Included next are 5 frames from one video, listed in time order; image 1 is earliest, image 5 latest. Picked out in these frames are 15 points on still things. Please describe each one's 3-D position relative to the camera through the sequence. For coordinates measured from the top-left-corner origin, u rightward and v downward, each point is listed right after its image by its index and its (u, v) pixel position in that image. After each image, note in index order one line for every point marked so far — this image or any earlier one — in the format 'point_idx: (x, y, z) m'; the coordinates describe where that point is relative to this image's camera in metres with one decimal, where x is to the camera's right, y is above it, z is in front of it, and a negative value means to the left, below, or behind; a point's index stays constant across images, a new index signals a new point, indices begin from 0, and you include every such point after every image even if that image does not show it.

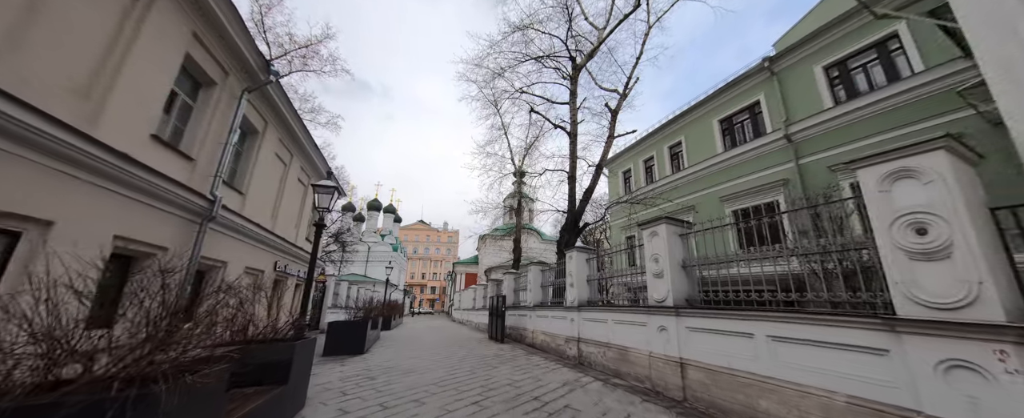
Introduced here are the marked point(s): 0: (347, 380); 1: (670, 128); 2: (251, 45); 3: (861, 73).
0: (-2.8, -2.9, +5.4) m
1: (+6.5, +3.4, +13.3) m
2: (-4.9, +3.1, +6.0) m
3: (+9.3, +3.6, +8.5) m
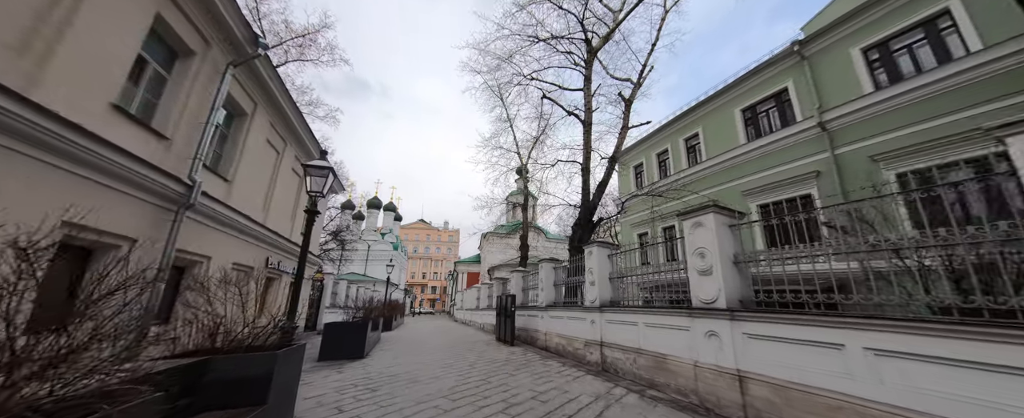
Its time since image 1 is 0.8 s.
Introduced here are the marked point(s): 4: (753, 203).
0: (-2.5, -2.7, +4.7) m
1: (+6.8, +3.5, +12.6) m
2: (-4.6, +3.3, +5.3) m
3: (+9.6, +3.8, +7.8) m
4: (+7.4, +0.2, +9.8) m
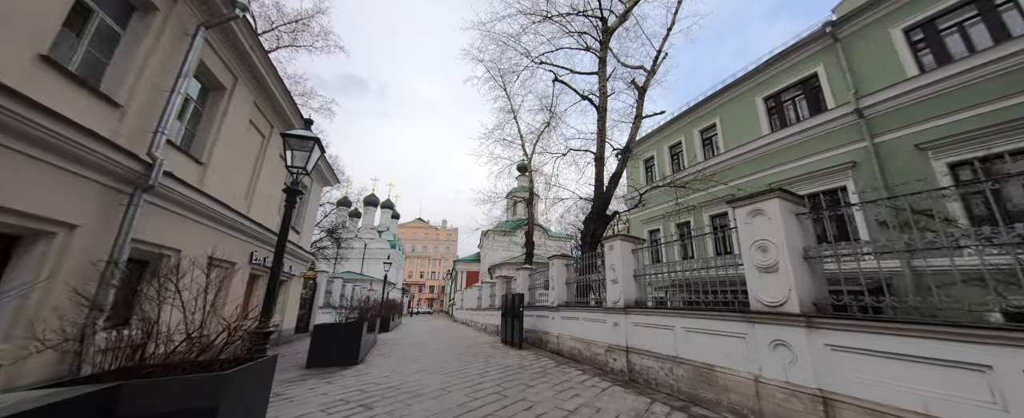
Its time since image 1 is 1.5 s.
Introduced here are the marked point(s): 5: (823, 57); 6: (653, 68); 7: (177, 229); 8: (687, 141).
0: (-2.2, -2.5, +3.9) m
1: (+7.0, +3.7, +11.9) m
2: (-4.3, +3.5, +4.5) m
3: (+9.8, +3.9, +7.1) m
4: (+7.6, +0.3, +9.1) m
5: (+8.7, +4.3, +9.0) m
6: (+5.1, +5.0, +11.5) m
7: (-5.1, -0.3, +4.8) m
8: (+6.8, +2.6, +12.3) m
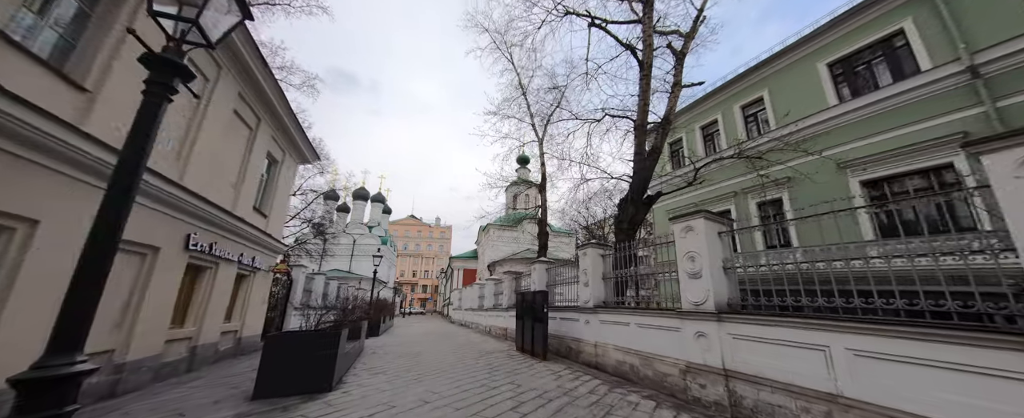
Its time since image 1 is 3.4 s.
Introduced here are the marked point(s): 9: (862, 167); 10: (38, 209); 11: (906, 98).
0: (-1.7, -2.0, +2.1) m
1: (+7.5, +4.1, +10.3) m
2: (-3.7, +4.0, +2.6) m
3: (+10.4, +4.3, +5.6) m
4: (+8.1, +0.7, +7.5) m
5: (+9.2, +4.6, +7.4) m
6: (+5.6, +5.5, +9.9) m
7: (-4.5, +0.2, +3.0) m
8: (+7.2, +3.0, +10.7) m
9: (+8.2, +1.0, +7.4) m
10: (-4.6, 0.0, +3.1) m
11: (+8.8, +2.6, +6.9) m
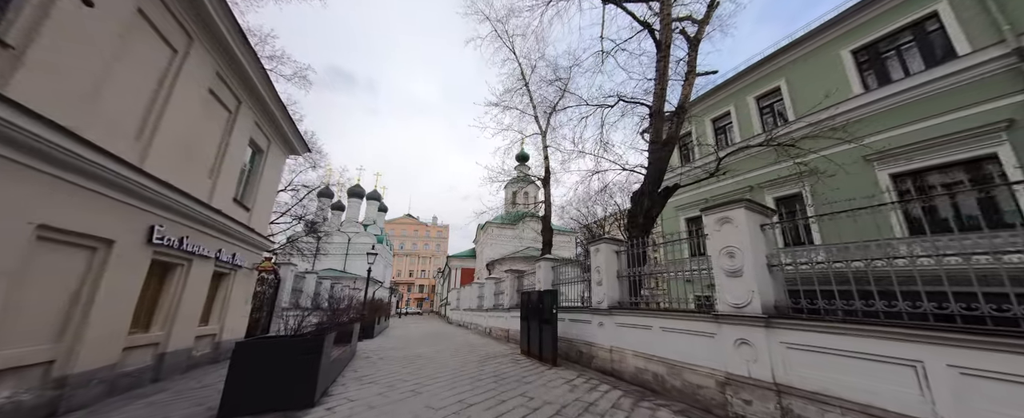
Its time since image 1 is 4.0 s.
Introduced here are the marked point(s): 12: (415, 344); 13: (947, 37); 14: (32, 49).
0: (-1.5, -1.8, +1.5) m
1: (+7.6, +4.2, +9.8) m
2: (-3.5, +4.2, +2.0) m
3: (+10.5, +4.4, +5.1) m
4: (+8.2, +0.9, +7.0) m
5: (+9.4, +4.8, +6.9) m
6: (+5.7, +5.6, +9.3) m
7: (-4.4, +0.4, +2.3) m
8: (+7.3, +3.1, +10.2) m
9: (+8.3, +1.1, +6.9) m
10: (-4.4, +0.2, +2.4) m
11: (+8.9, +2.7, +6.4) m
12: (-3.3, -4.5, +10.5) m
13: (+9.3, +3.7, +6.8) m
14: (-4.5, +1.6, +2.9) m
